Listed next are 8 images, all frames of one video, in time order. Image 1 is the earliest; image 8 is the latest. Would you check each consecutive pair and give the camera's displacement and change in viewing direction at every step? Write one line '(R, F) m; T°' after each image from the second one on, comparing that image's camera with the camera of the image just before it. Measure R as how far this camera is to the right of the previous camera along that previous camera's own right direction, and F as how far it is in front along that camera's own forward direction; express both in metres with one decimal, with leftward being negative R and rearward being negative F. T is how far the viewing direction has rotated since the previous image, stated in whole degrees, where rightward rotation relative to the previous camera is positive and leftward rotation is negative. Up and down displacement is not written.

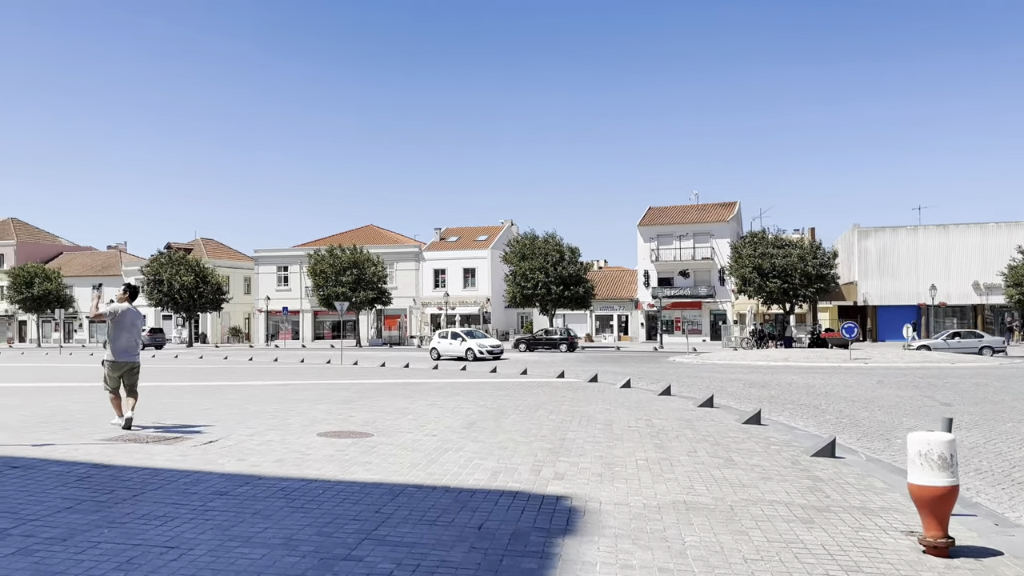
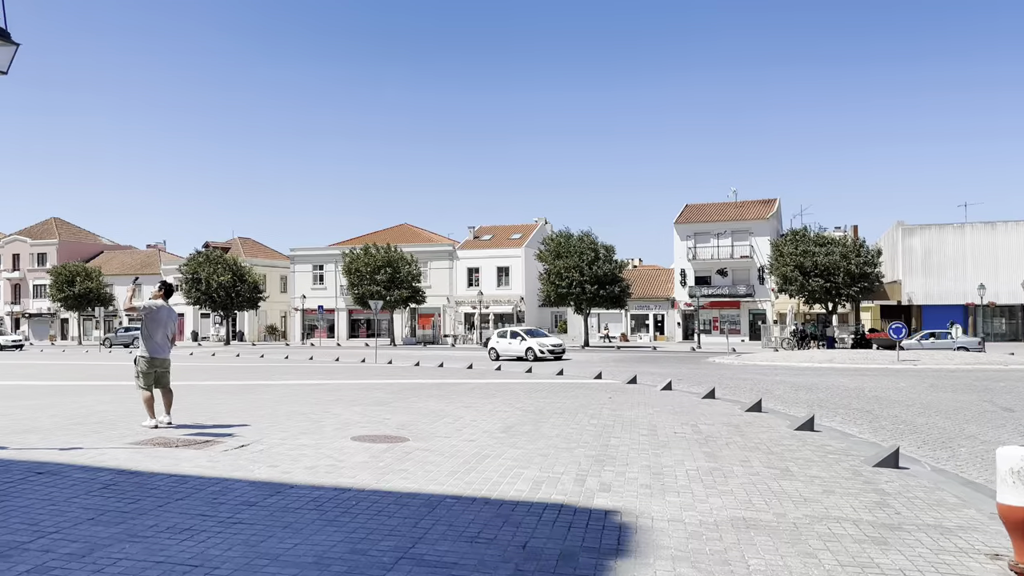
(-0.1, +0.4) m; -2°
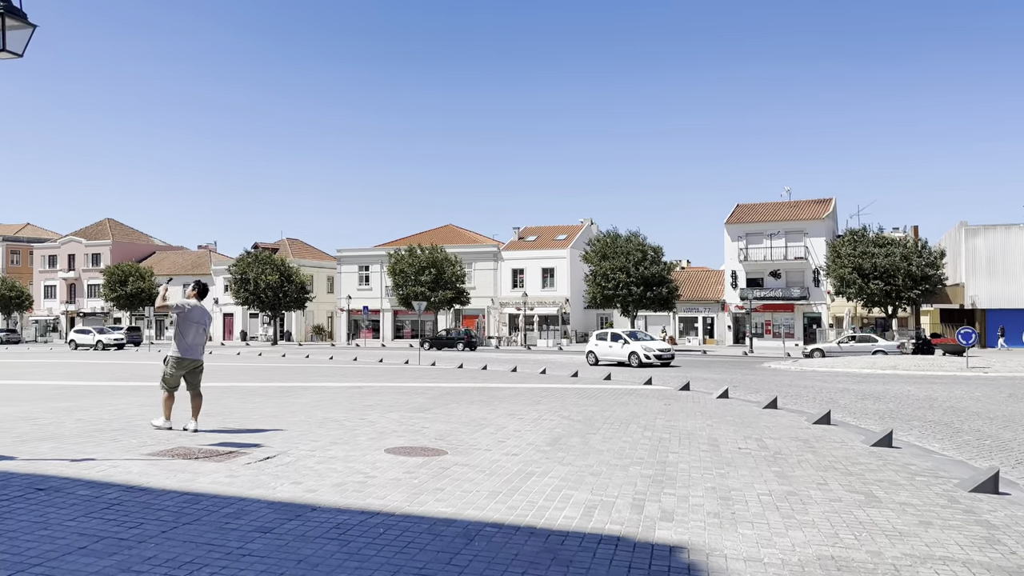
(0.0, +0.8) m; -3°
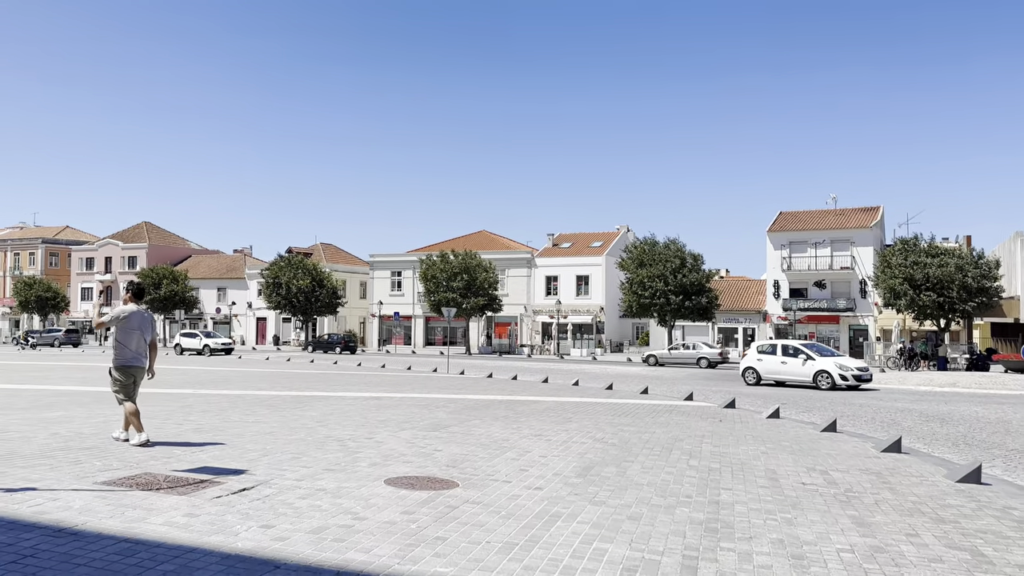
(+0.1, +1.3) m; -3°
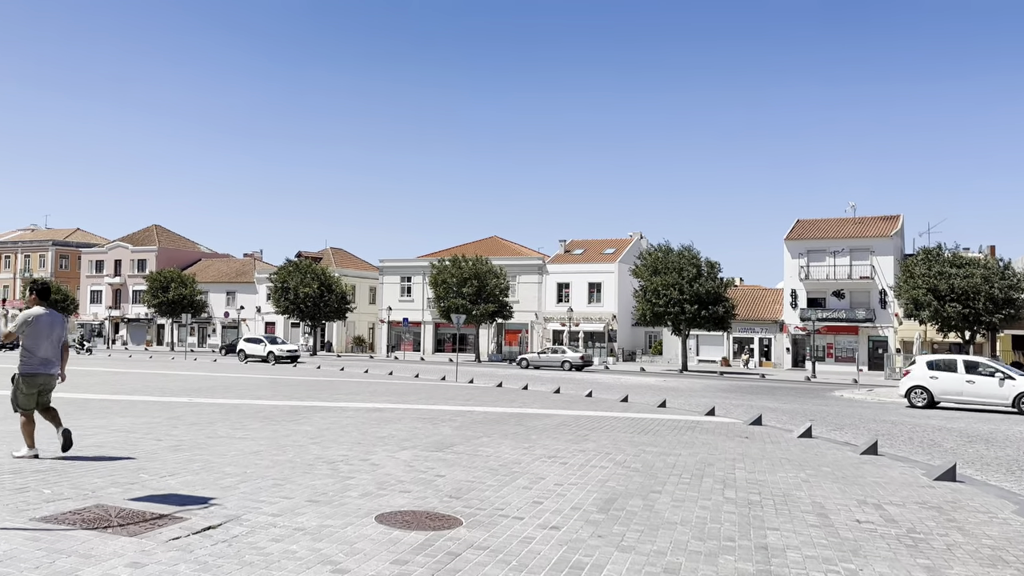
(0.0, +1.0) m; -1°
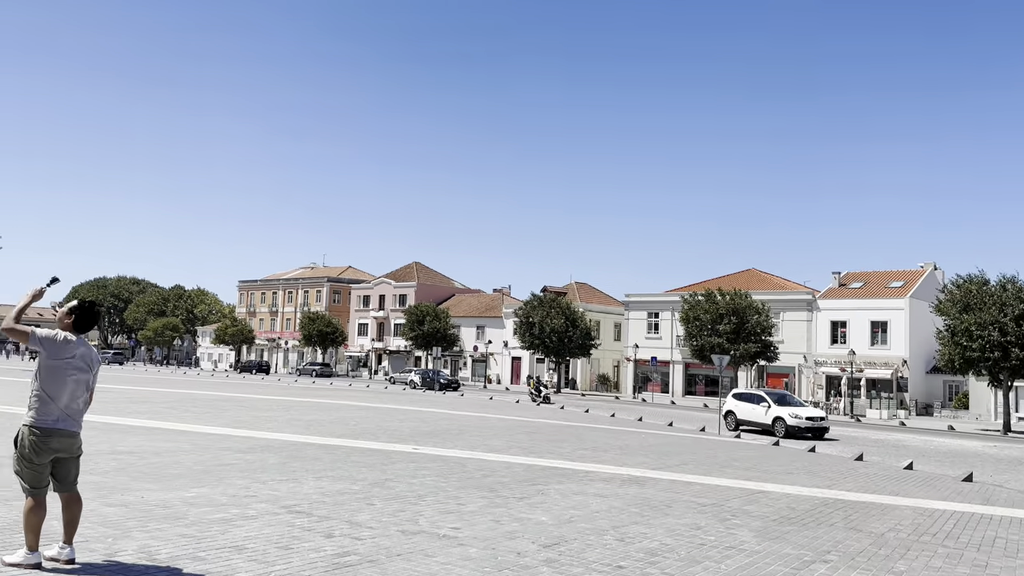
(-0.9, +3.7) m; -18°
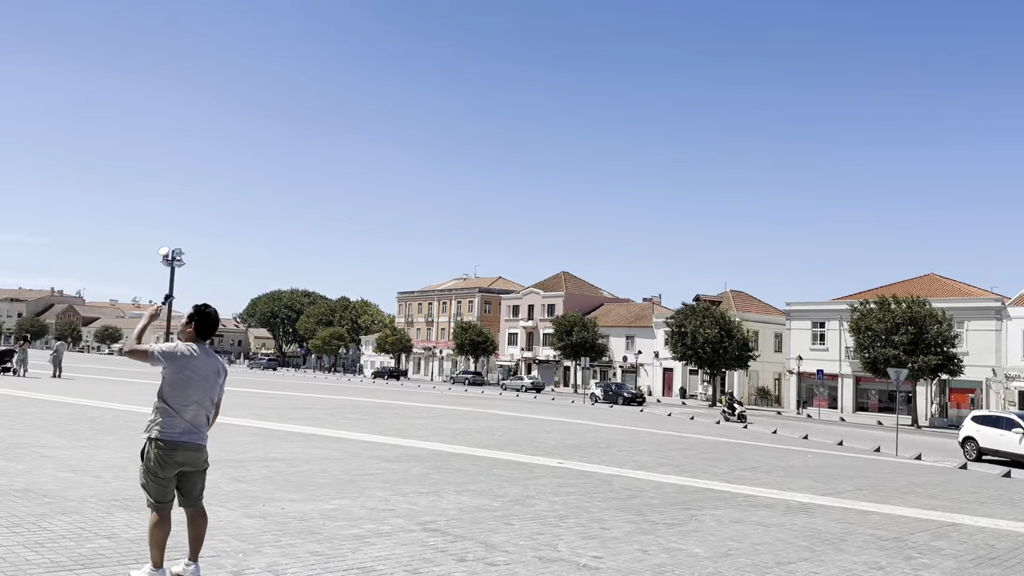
(0.0, +0.5) m; -11°
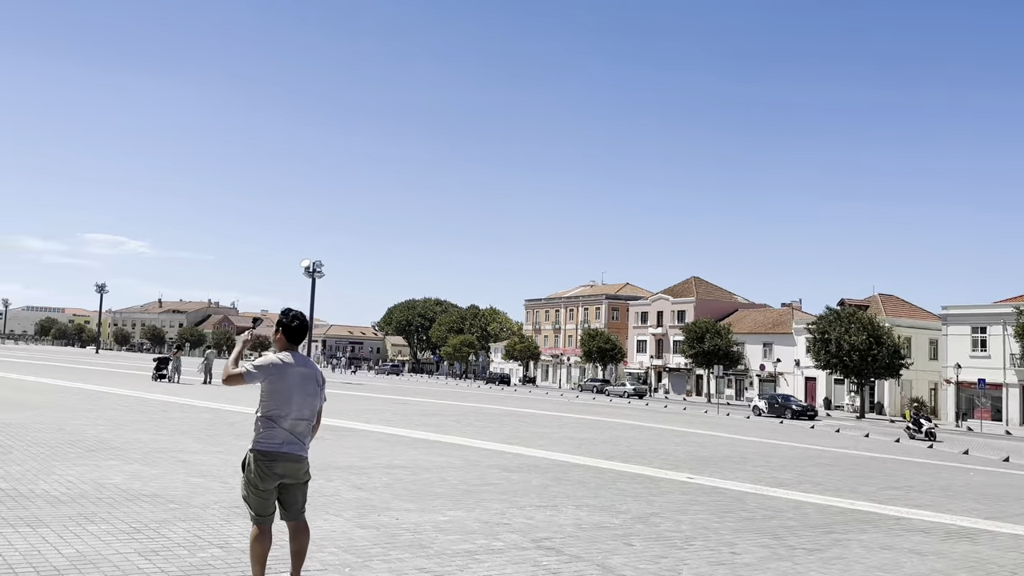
(+0.1, +0.3) m; -10°
